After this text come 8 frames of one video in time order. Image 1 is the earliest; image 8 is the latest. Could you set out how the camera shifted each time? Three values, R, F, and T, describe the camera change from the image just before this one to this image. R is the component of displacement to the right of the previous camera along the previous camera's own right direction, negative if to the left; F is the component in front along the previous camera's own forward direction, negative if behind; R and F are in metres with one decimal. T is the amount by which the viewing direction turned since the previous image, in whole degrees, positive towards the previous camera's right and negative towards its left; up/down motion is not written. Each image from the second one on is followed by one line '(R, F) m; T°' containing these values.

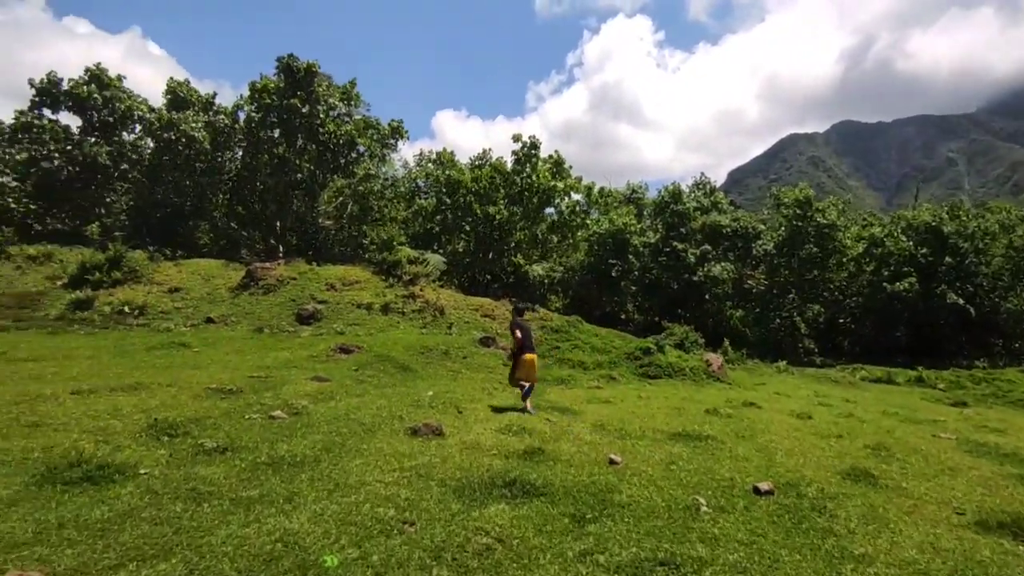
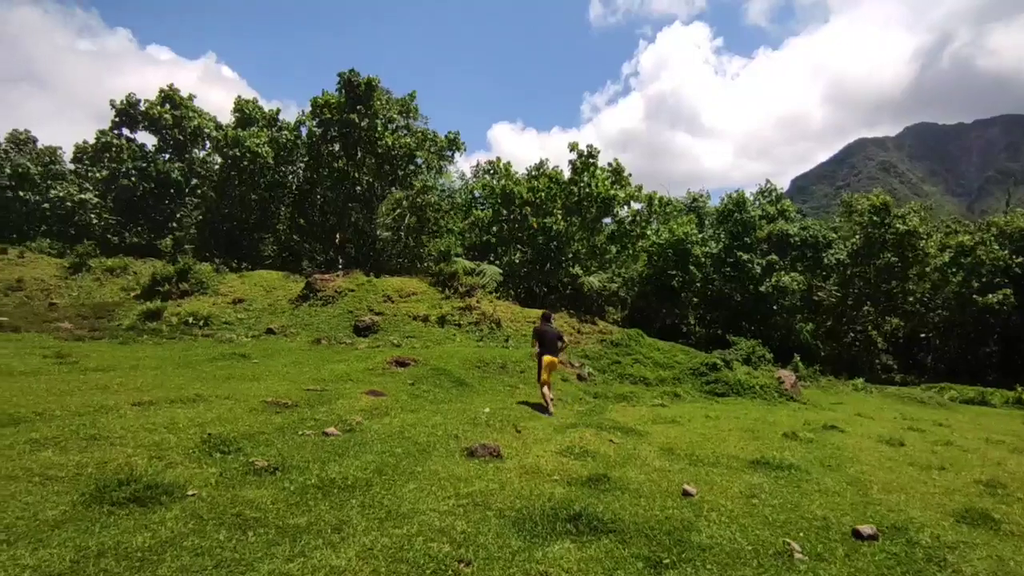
(-0.1, +0.5) m; -5°
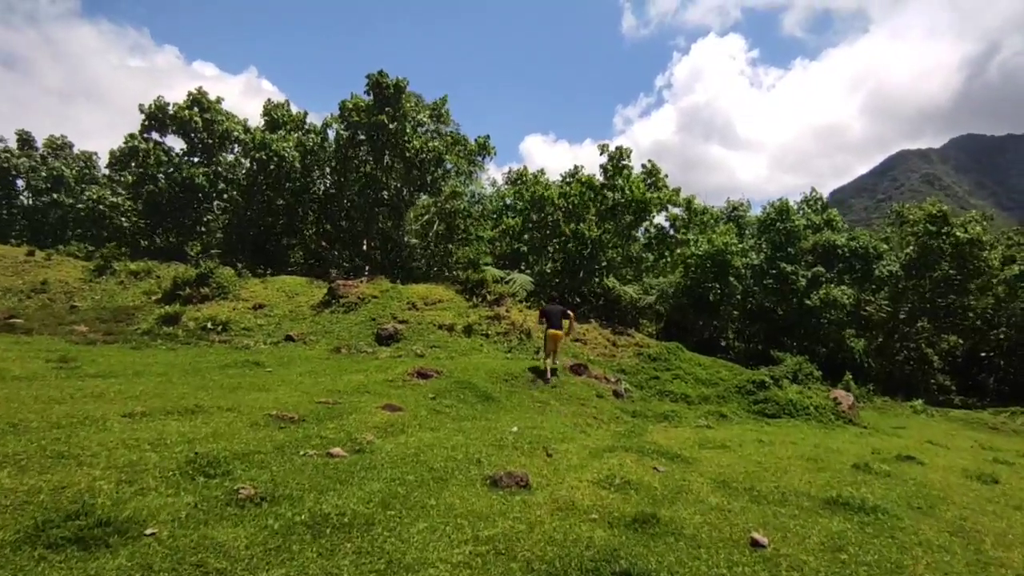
(0.0, +1.2) m; -3°
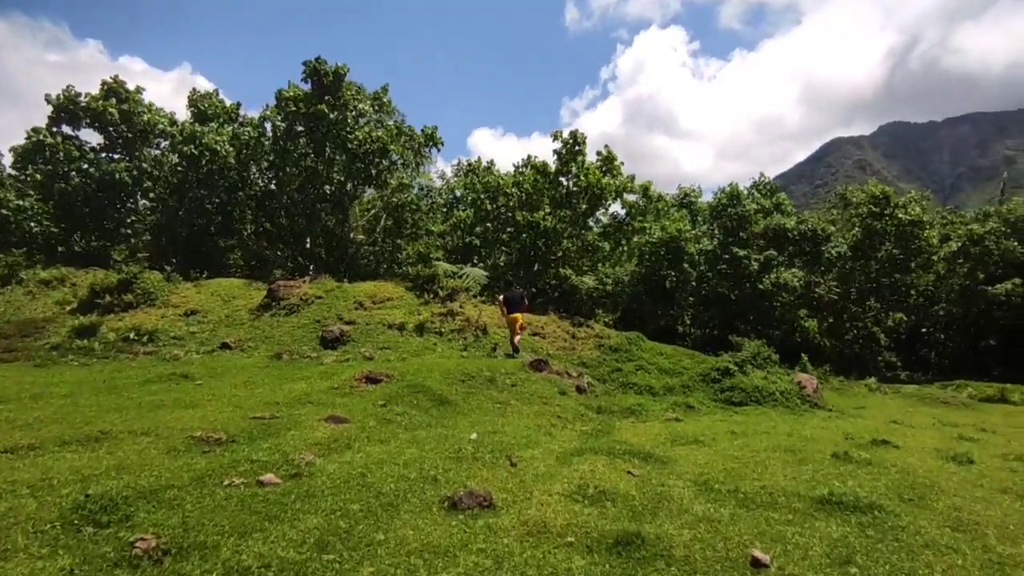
(0.0, +1.0) m; +4°
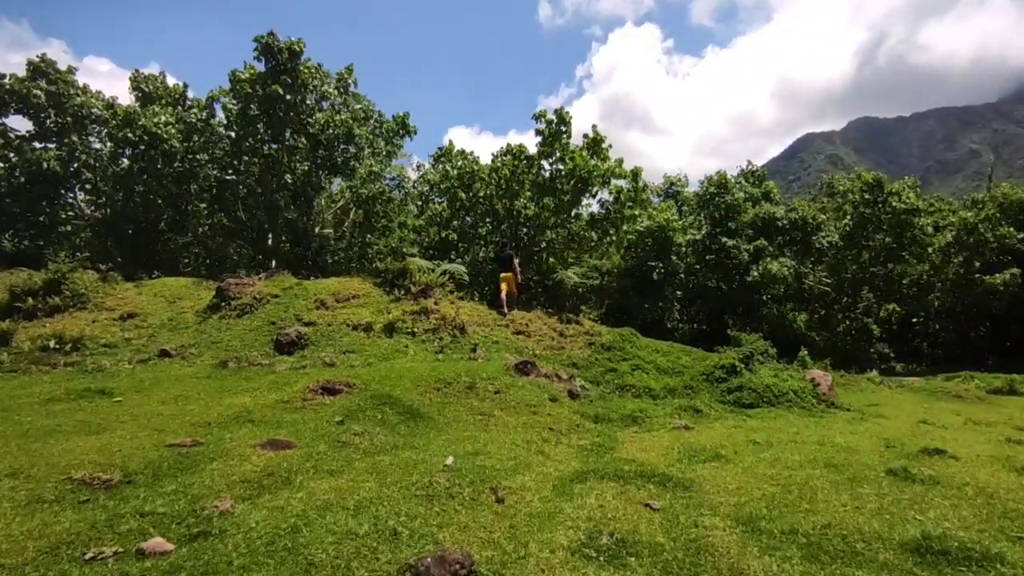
(0.0, +1.9) m; +2°
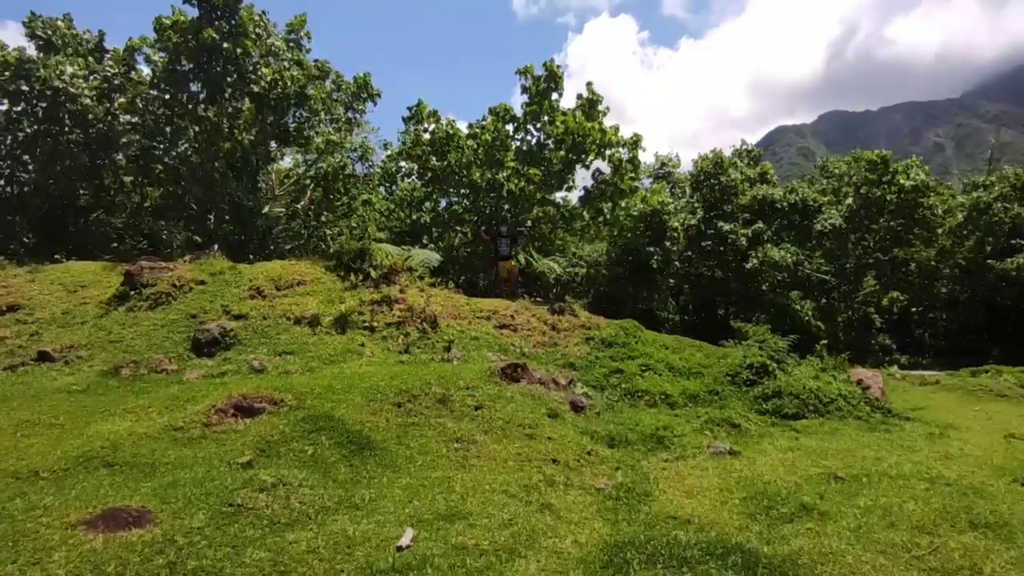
(-0.2, +3.0) m; +2°
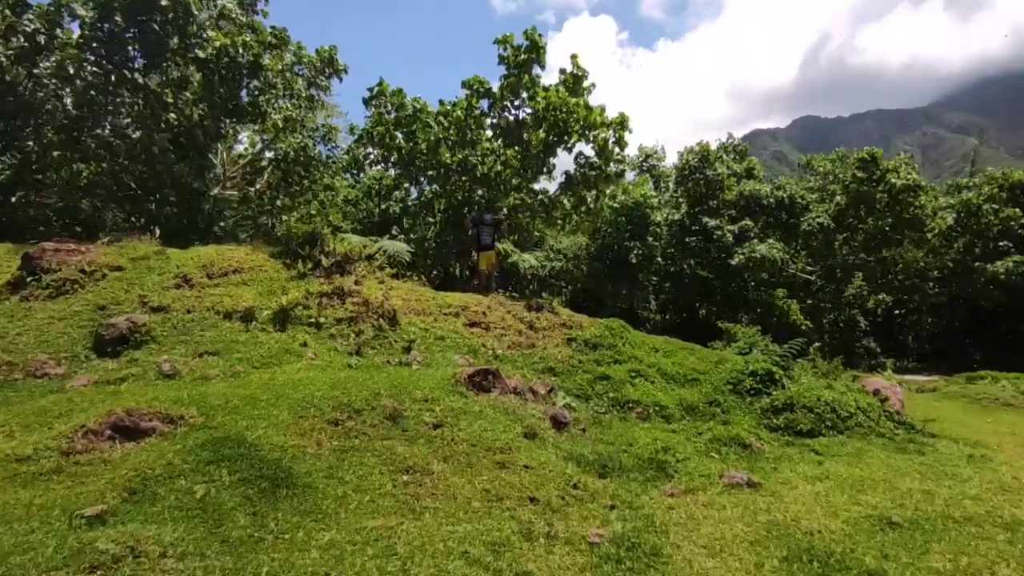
(+0.1, +1.8) m; +2°
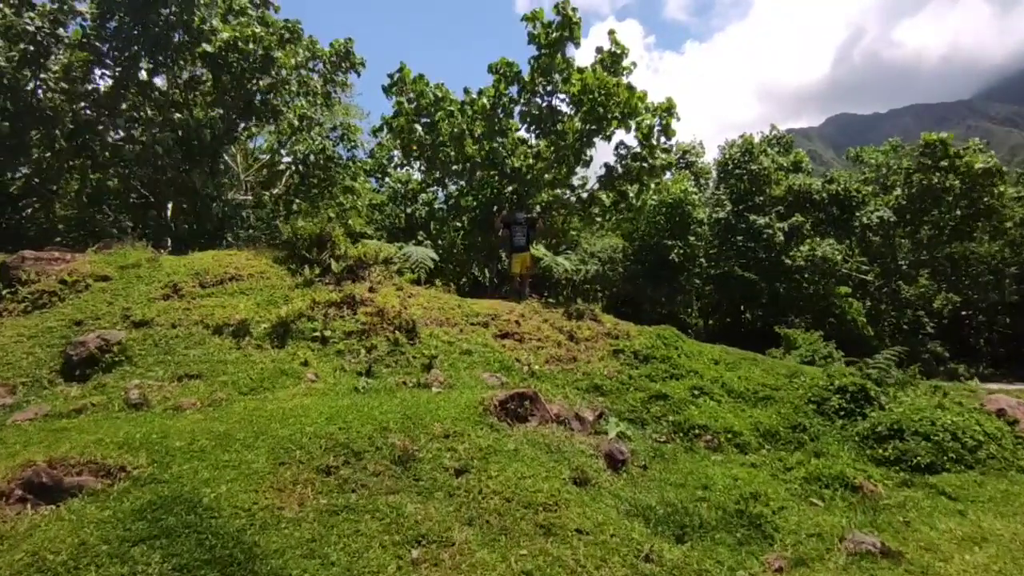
(-0.1, +1.7) m; -3°
